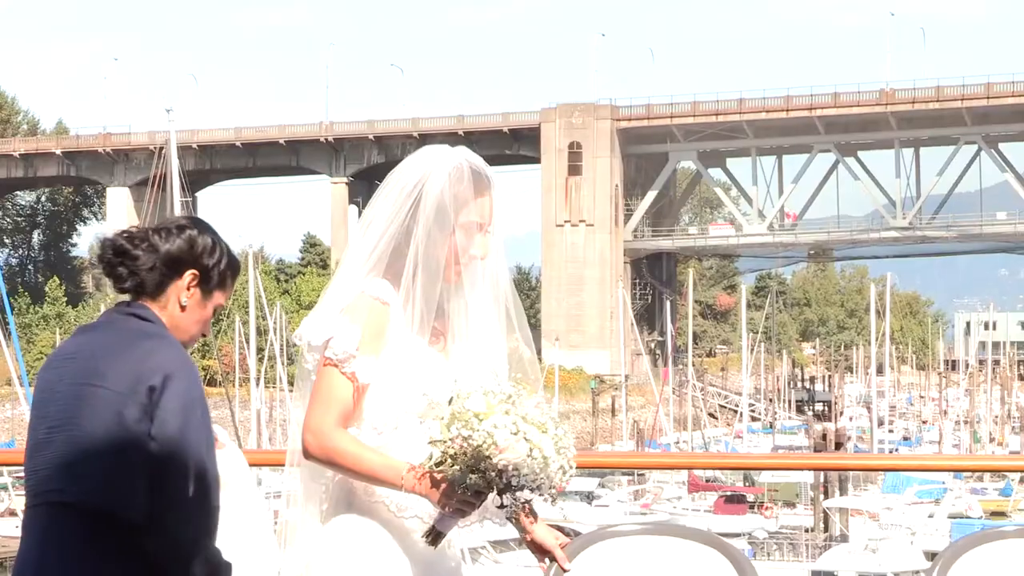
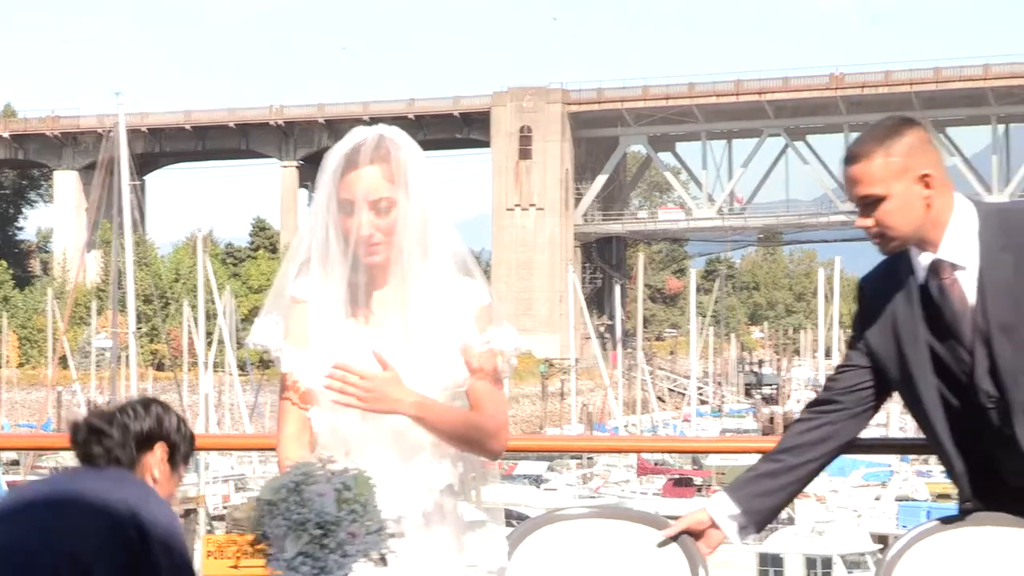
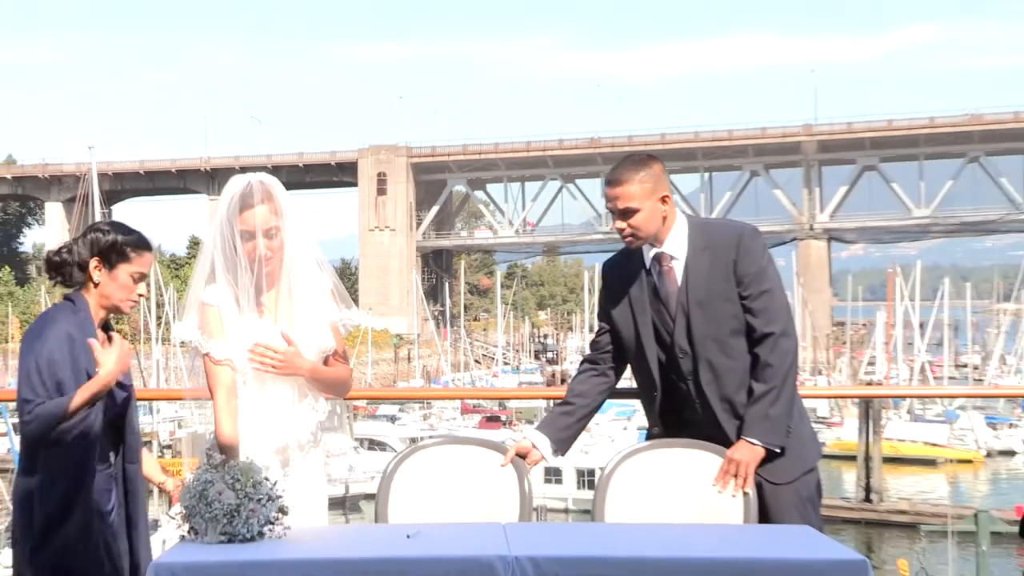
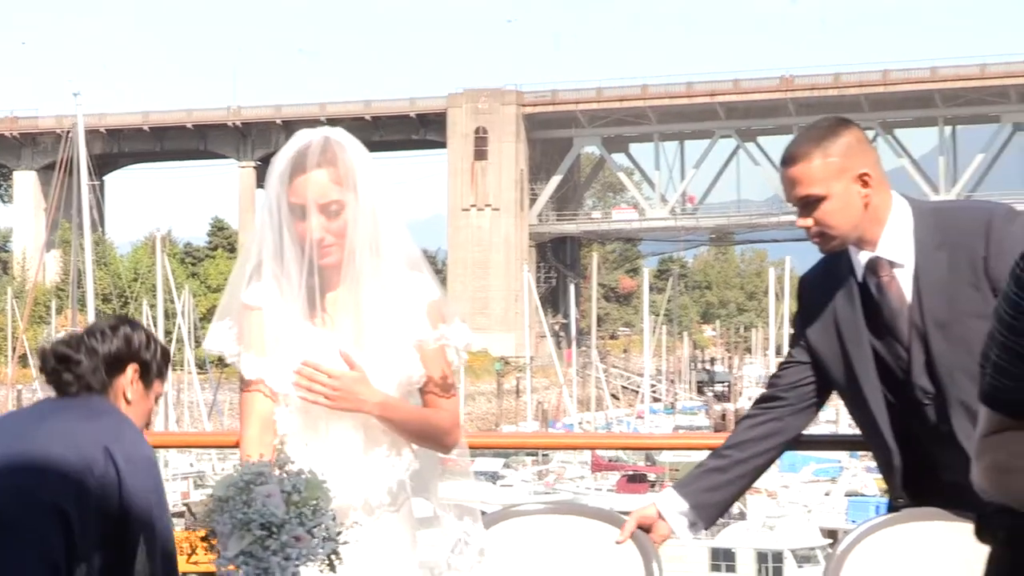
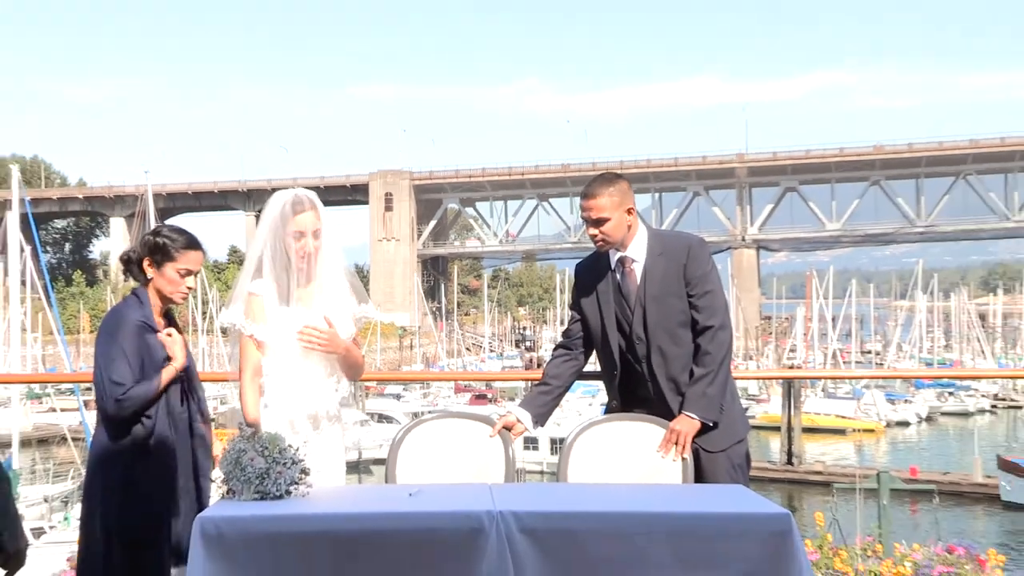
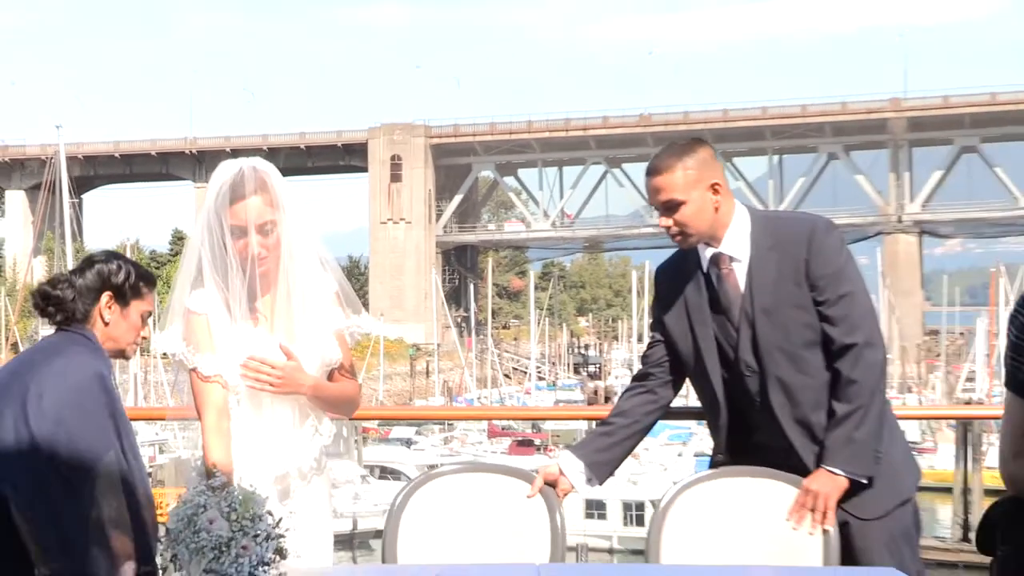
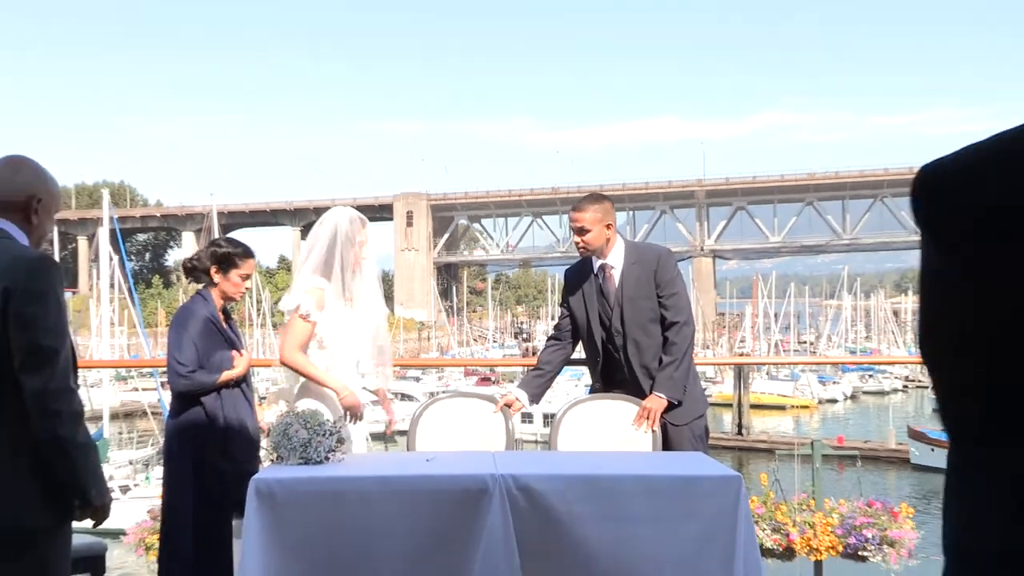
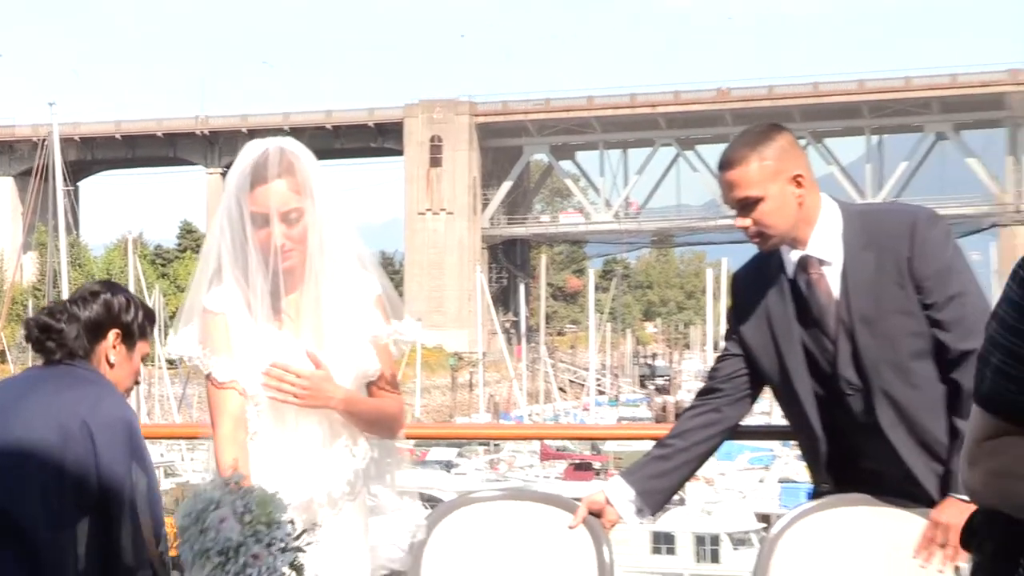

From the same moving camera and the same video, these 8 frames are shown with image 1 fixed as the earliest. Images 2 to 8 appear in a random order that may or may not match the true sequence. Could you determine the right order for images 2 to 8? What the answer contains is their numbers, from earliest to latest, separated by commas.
2, 4, 8, 6, 3, 5, 7
